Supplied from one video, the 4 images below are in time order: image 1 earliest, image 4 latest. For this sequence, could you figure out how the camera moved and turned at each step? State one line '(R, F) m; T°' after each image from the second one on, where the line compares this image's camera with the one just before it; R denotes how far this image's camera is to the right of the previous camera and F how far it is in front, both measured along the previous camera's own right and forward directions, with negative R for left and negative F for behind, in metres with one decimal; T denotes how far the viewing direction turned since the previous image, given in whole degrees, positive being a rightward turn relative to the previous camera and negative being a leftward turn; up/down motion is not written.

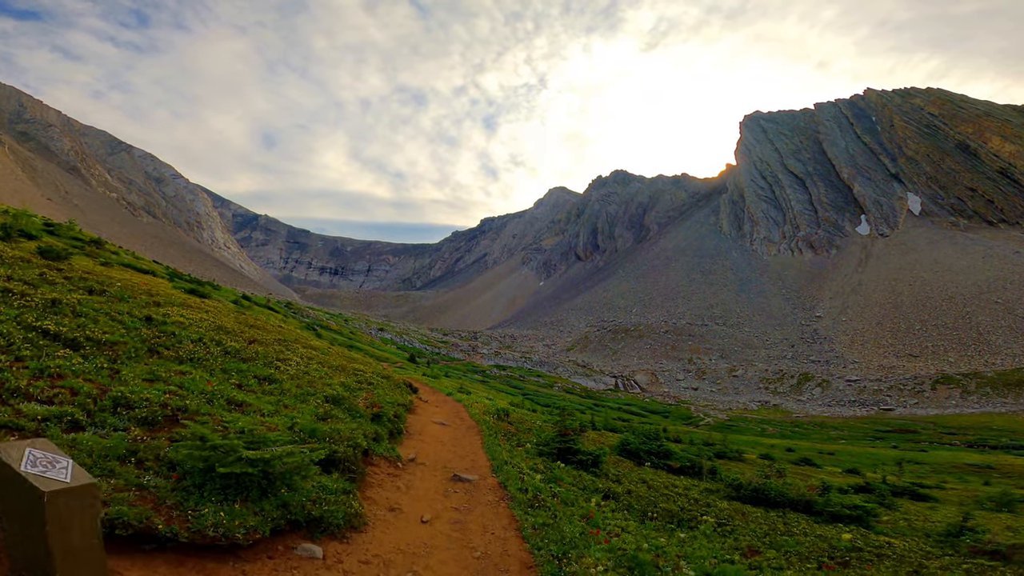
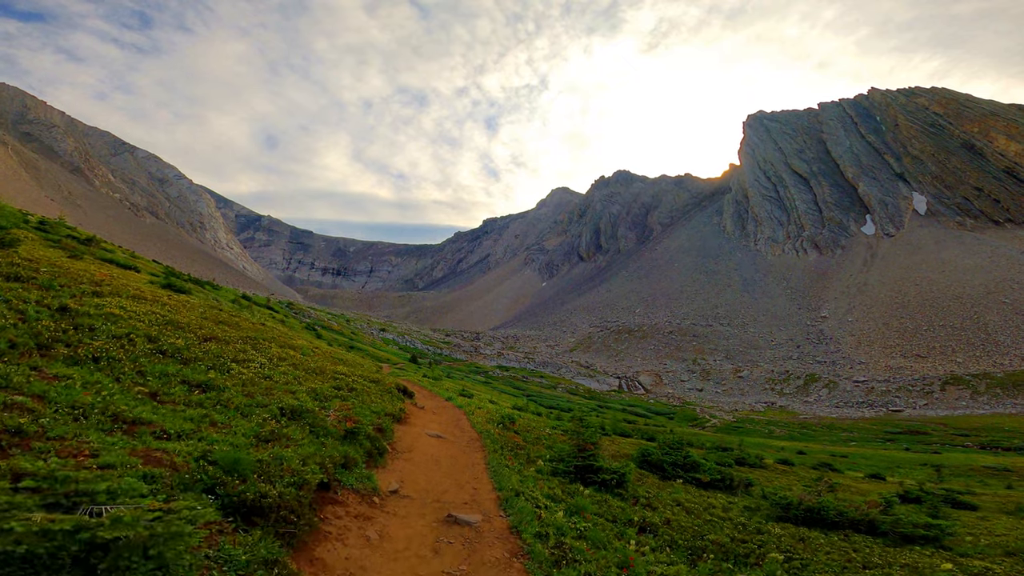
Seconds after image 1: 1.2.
(-0.5, +0.7) m; 0°
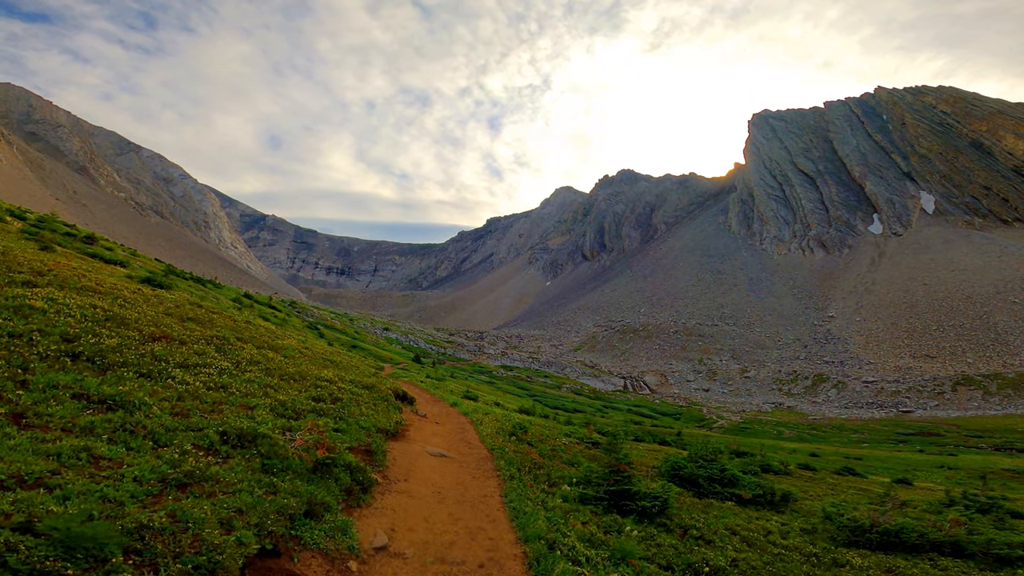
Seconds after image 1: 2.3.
(-0.6, +0.5) m; 0°
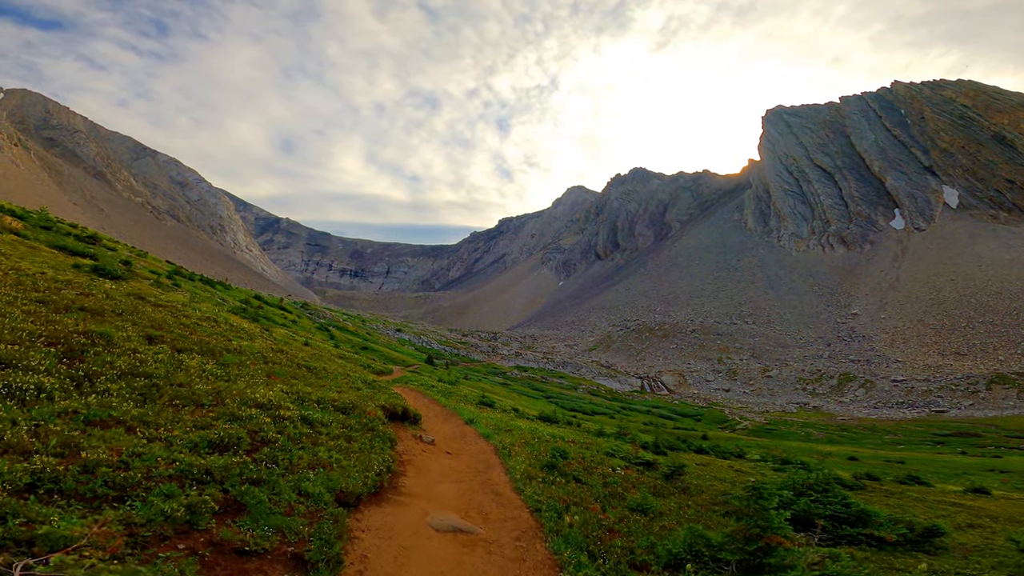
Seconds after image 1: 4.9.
(-1.7, +1.0) m; -1°
